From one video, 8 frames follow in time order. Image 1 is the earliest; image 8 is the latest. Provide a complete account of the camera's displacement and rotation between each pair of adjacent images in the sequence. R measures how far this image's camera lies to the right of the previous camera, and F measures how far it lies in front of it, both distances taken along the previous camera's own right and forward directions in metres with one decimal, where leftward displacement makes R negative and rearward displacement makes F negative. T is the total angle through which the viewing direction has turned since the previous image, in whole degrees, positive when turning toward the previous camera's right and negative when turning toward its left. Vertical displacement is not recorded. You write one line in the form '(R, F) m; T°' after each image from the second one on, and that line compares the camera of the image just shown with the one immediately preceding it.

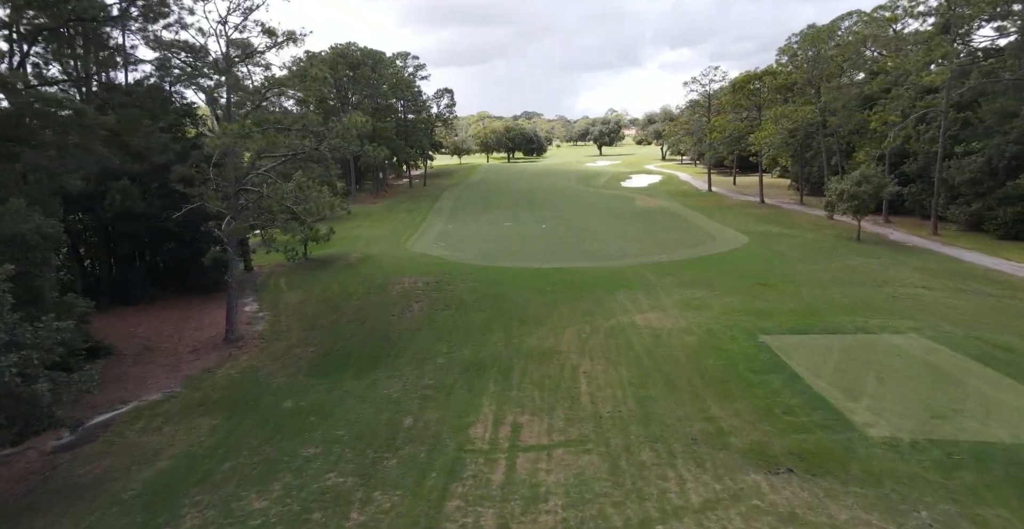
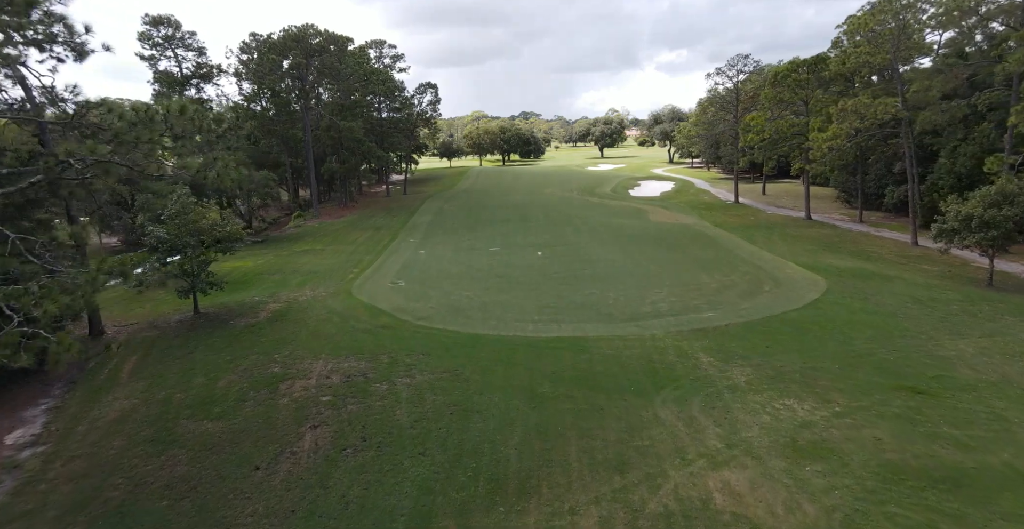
(+0.5, +6.9) m; 0°
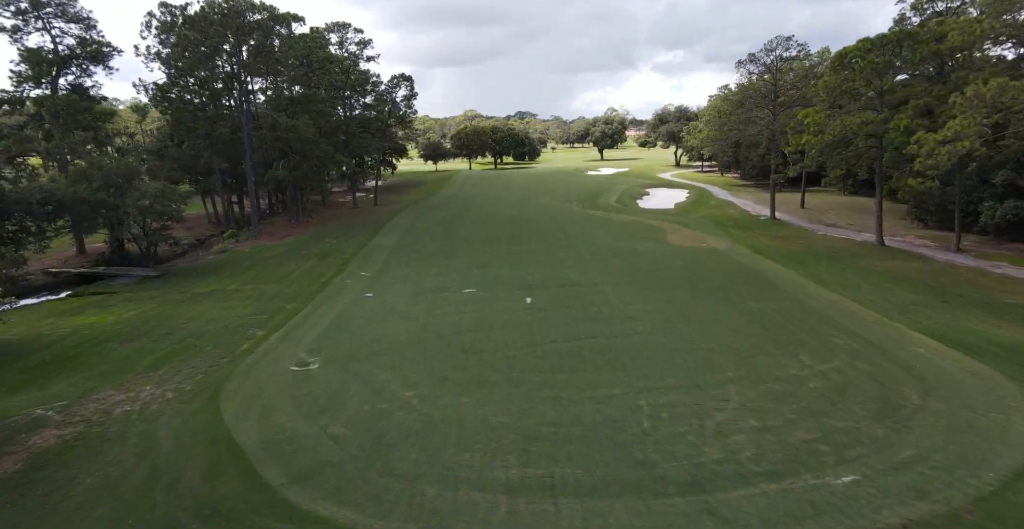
(+0.6, +7.3) m; 0°
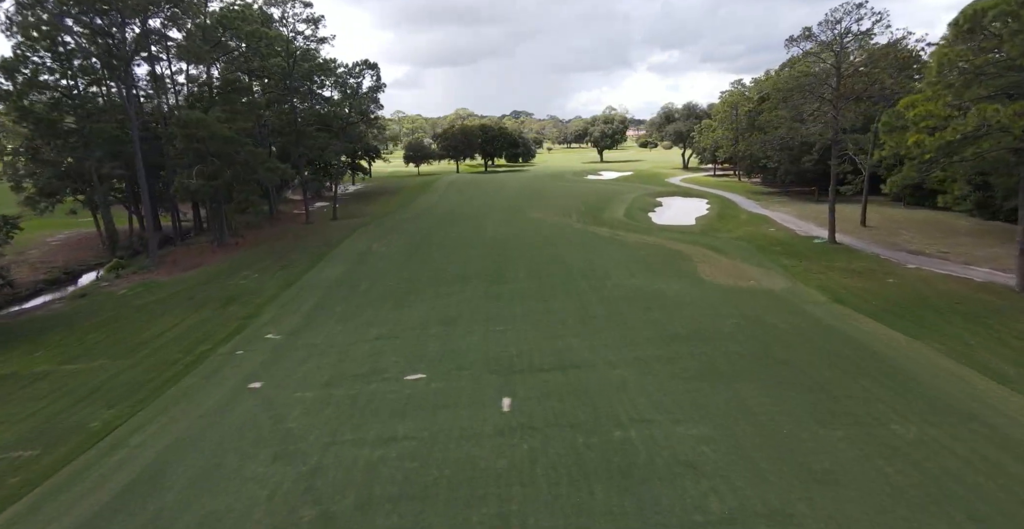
(+0.6, +7.8) m; 0°
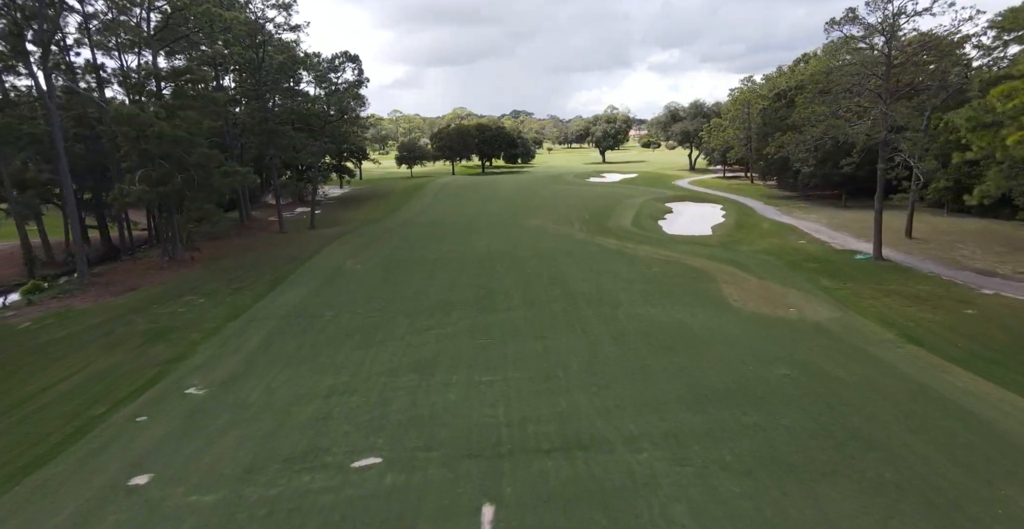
(+0.2, +3.7) m; 0°
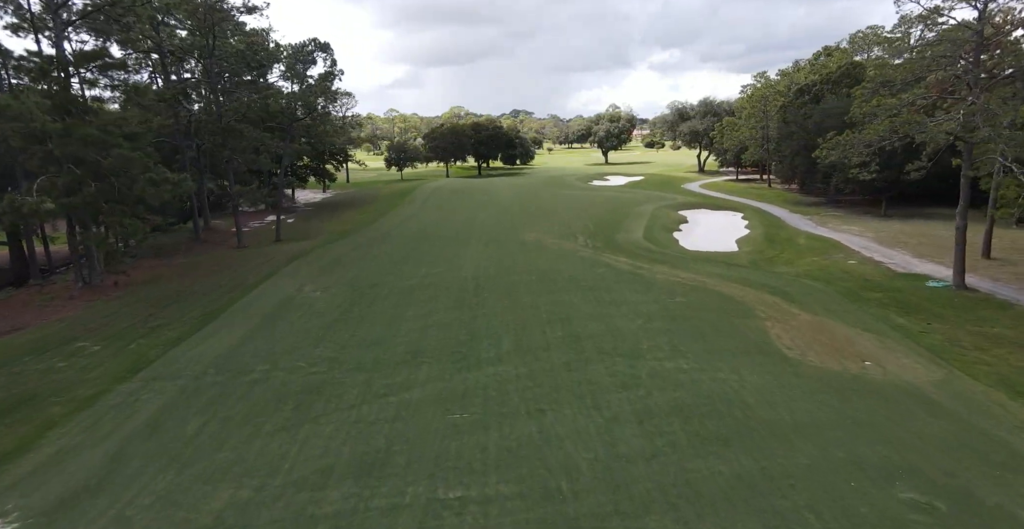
(+0.3, +4.6) m; 0°
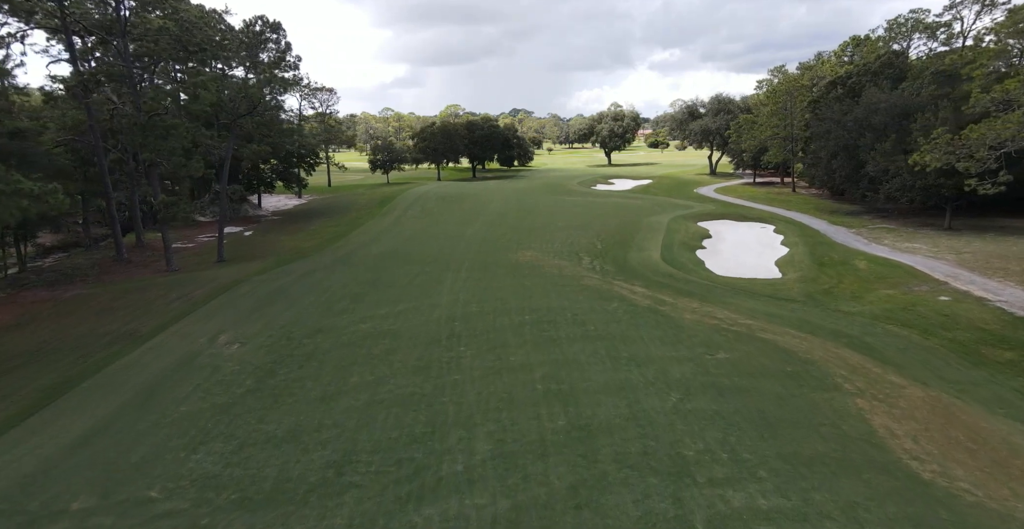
(+0.4, +5.5) m; 0°
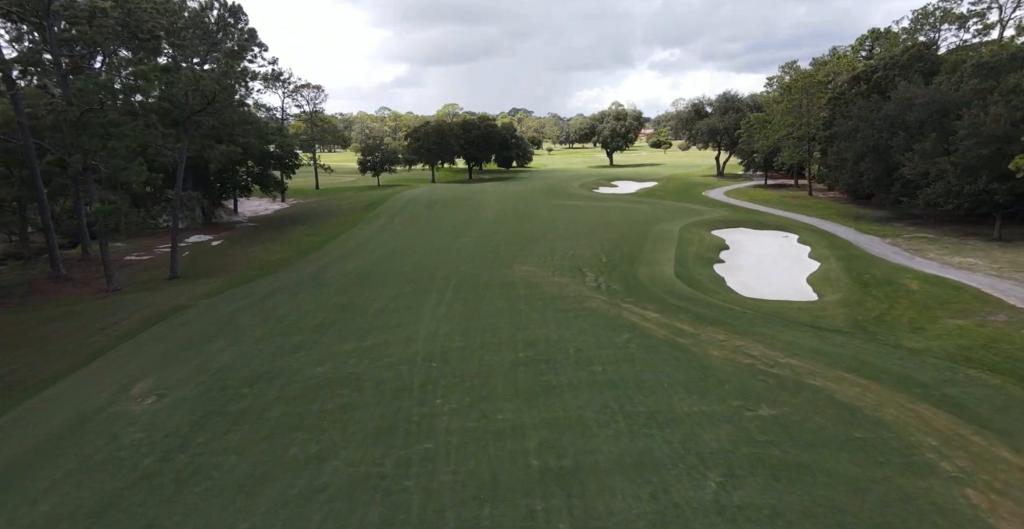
(+0.2, +3.3) m; 0°
